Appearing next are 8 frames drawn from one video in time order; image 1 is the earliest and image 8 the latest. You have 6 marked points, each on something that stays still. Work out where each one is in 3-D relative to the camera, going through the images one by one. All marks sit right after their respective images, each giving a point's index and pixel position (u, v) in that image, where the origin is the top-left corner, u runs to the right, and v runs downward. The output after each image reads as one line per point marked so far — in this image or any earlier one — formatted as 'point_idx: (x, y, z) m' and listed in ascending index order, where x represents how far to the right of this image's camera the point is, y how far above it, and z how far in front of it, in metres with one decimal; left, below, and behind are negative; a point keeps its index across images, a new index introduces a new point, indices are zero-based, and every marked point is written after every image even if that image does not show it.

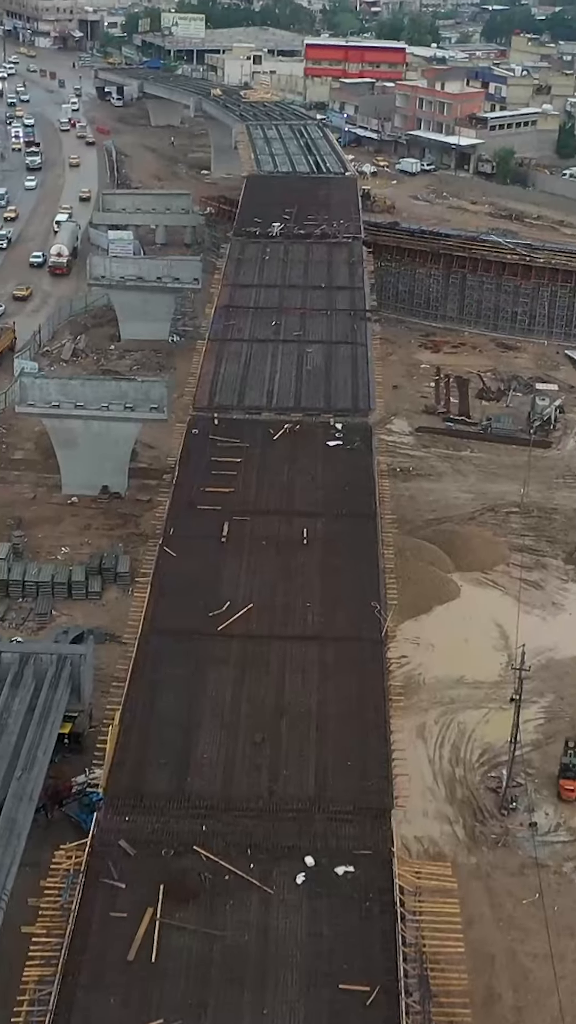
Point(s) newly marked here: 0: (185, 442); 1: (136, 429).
0: (-1.1, +0.7, +15.3) m
1: (-2.0, +1.1, +19.0) m
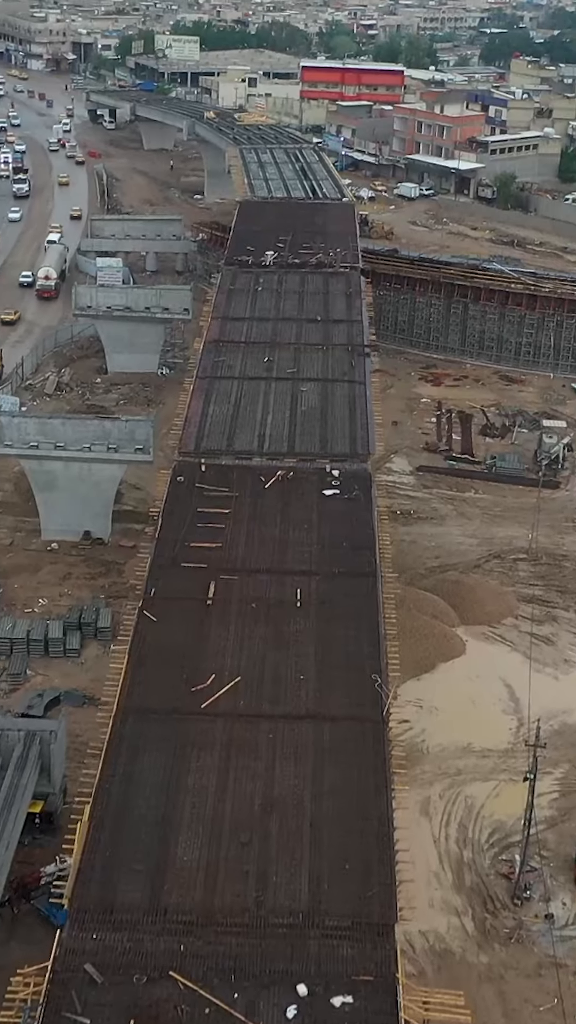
0: (-1.2, +0.2, +14.2) m
1: (-2.1, +0.5, +17.8) m
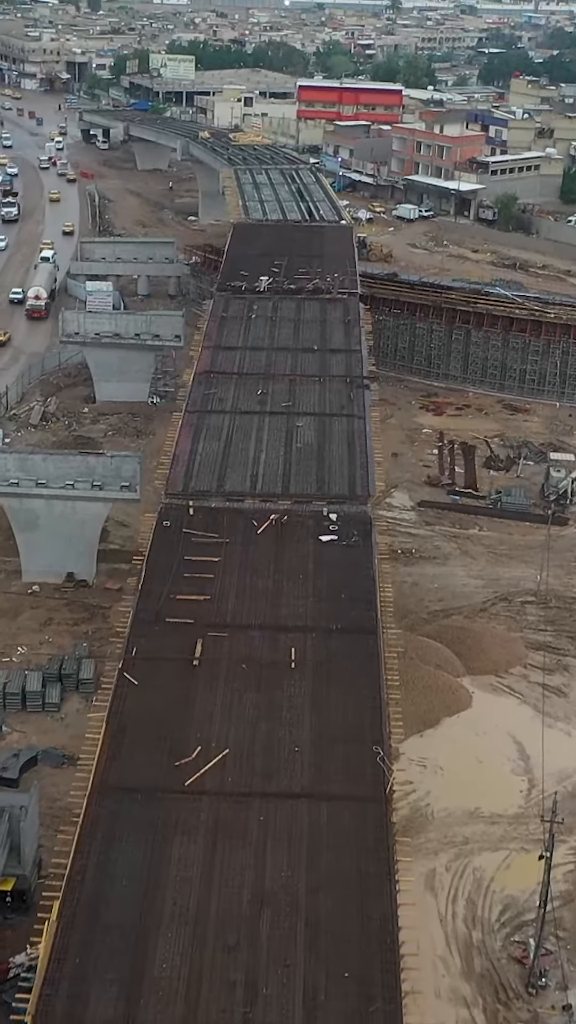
0: (-1.2, -0.3, +13.2) m
1: (-2.1, +0.1, +16.8) m
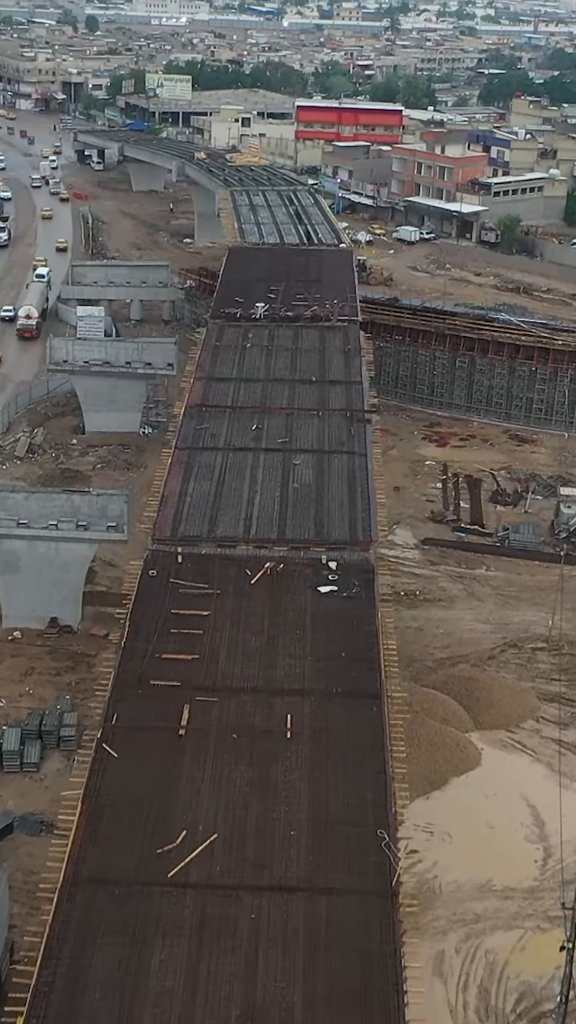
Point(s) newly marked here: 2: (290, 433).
0: (-1.3, -0.7, +12.2) m
1: (-2.2, -0.4, +15.8) m
2: (0.0, +0.8, +15.6) m
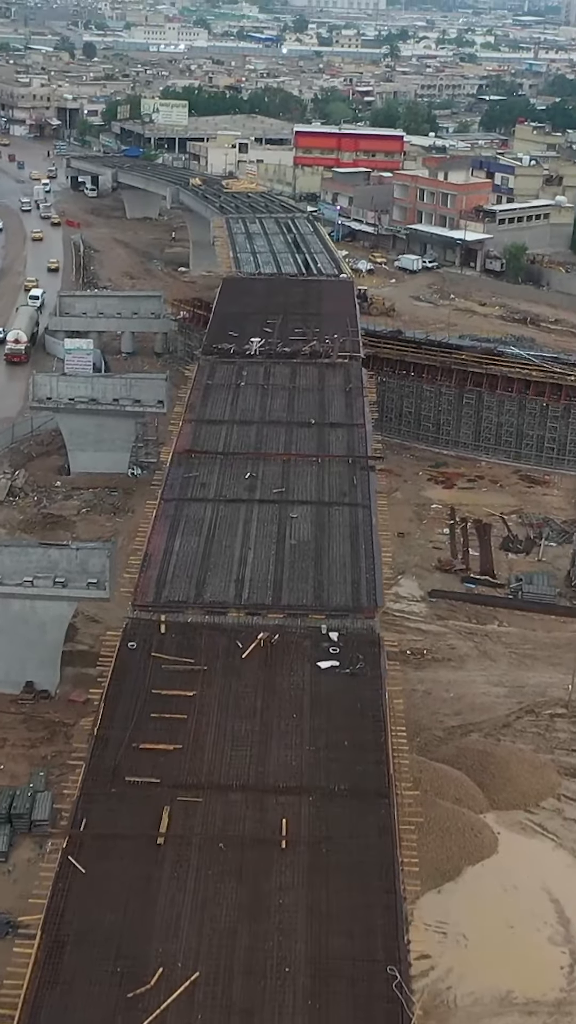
0: (-1.3, -1.2, +10.8) m
1: (-2.2, -1.0, +14.5) m
2: (0.0, +0.3, +14.3) m
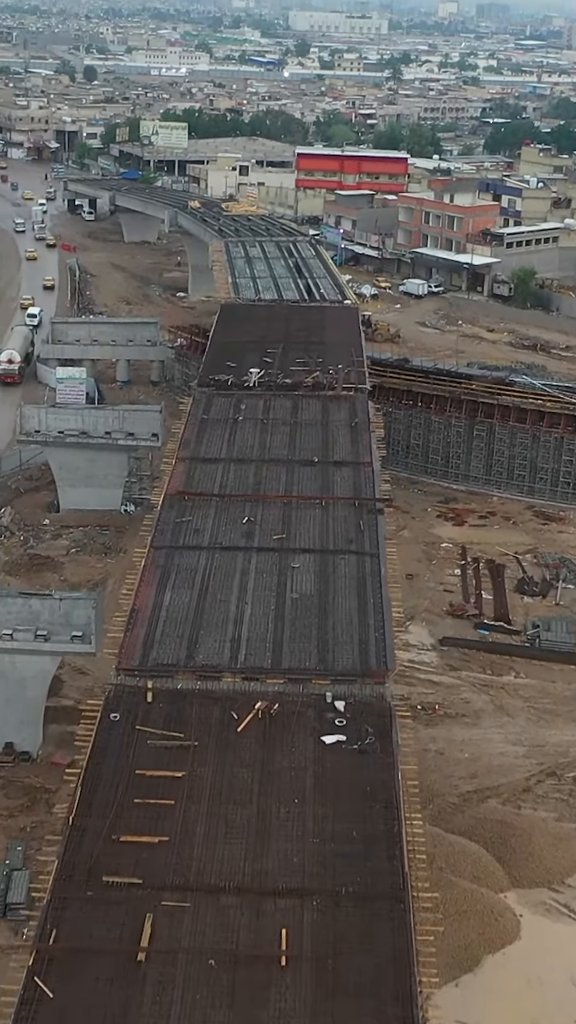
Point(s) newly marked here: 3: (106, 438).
0: (-1.3, -1.5, +9.7) m
1: (-2.2, -1.4, +13.3) m
2: (0.0, -0.1, +13.1) m
3: (-2.5, +1.0, +19.7) m
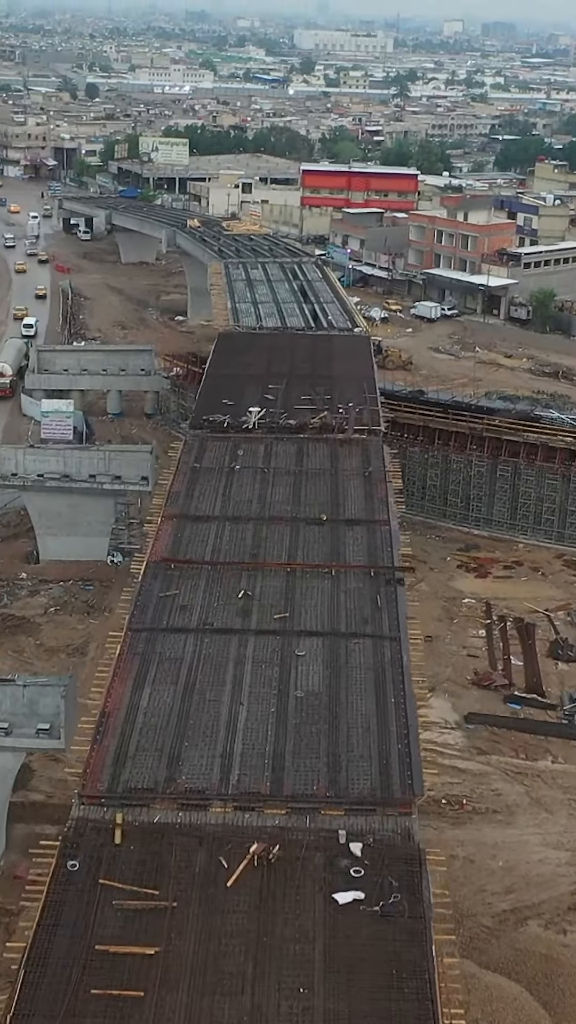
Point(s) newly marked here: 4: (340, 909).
0: (-1.3, -2.1, +7.6) m
1: (-2.1, -2.0, +11.3) m
2: (0.0, -0.7, +11.1) m
3: (-2.4, +0.4, +17.7) m
4: (+0.3, -2.1, +7.6) m
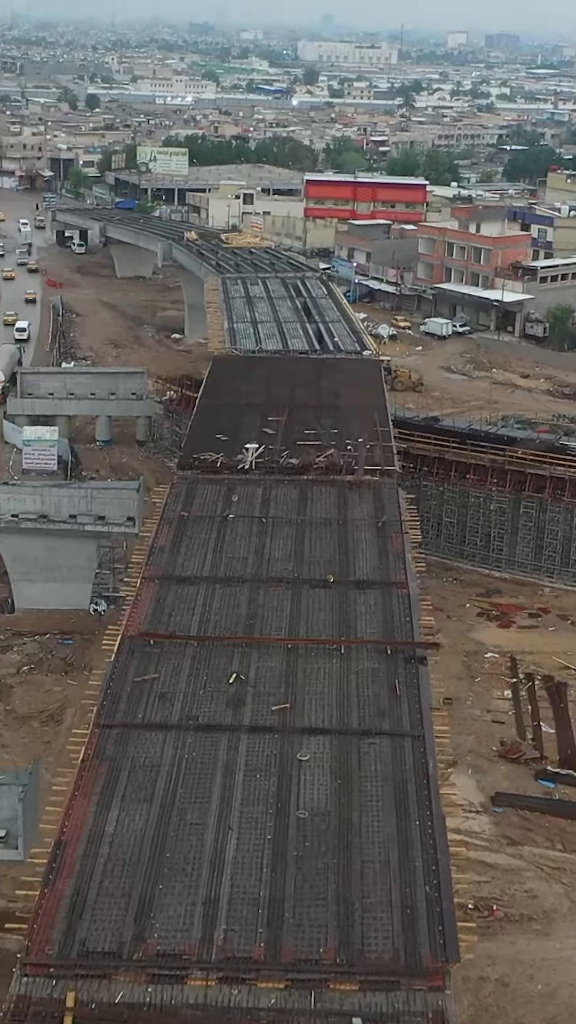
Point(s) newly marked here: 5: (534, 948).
0: (-1.3, -2.5, +5.8) m
1: (-2.1, -2.4, +9.5) m
2: (0.0, -1.1, +9.3) m
3: (-2.4, -0.1, +15.9) m
4: (+0.3, -2.5, +5.8) m
5: (+1.8, -3.3, +11.0) m
